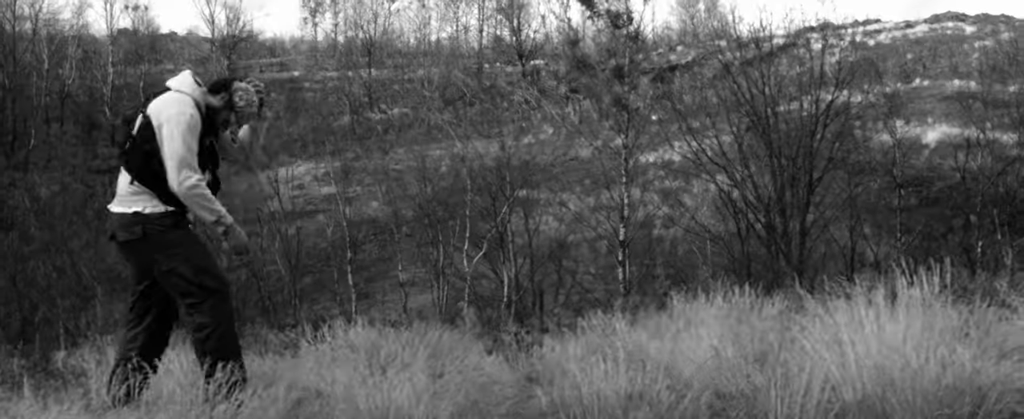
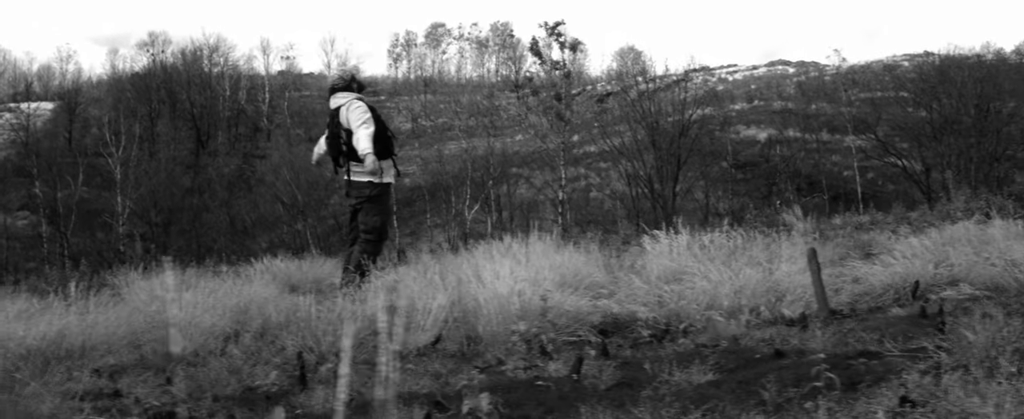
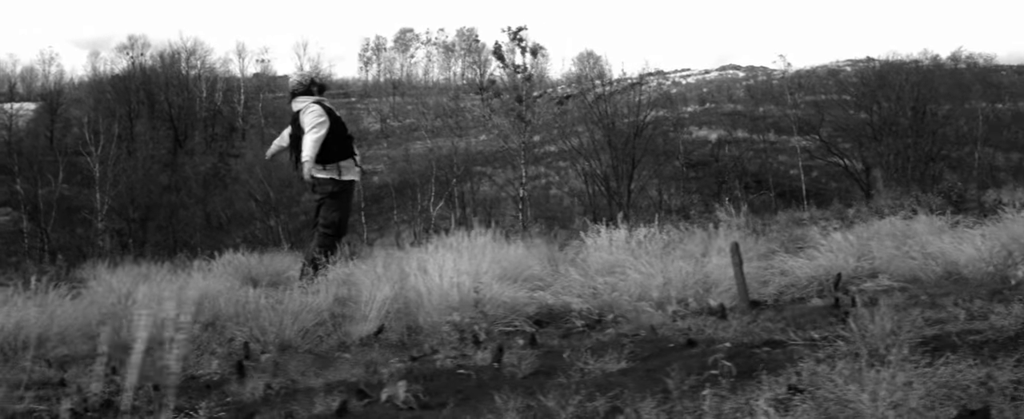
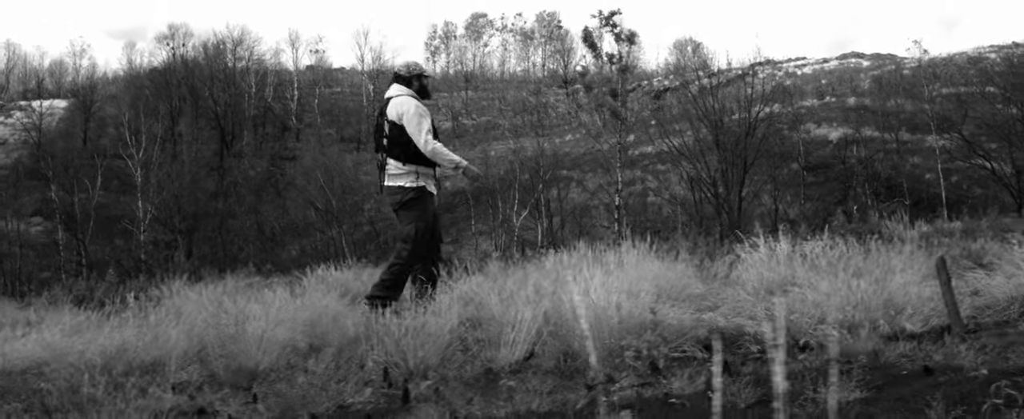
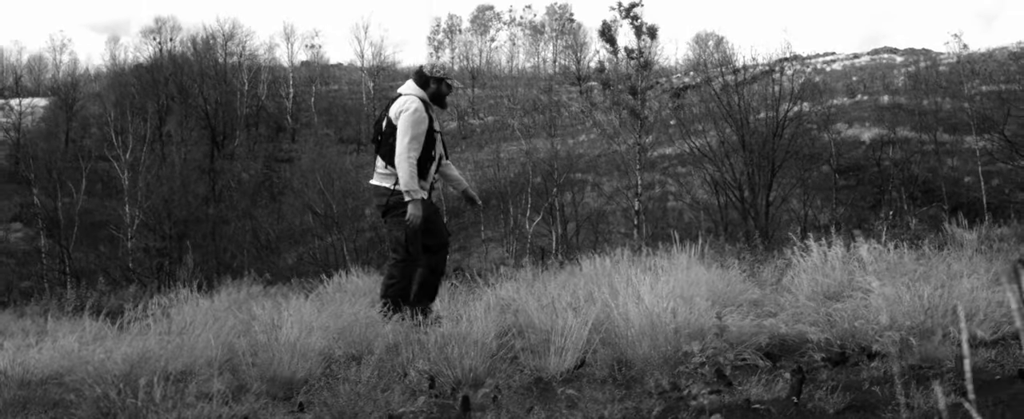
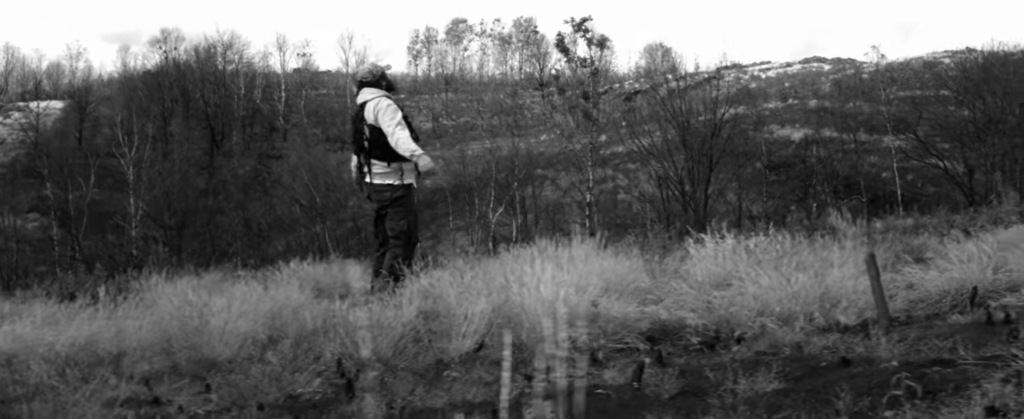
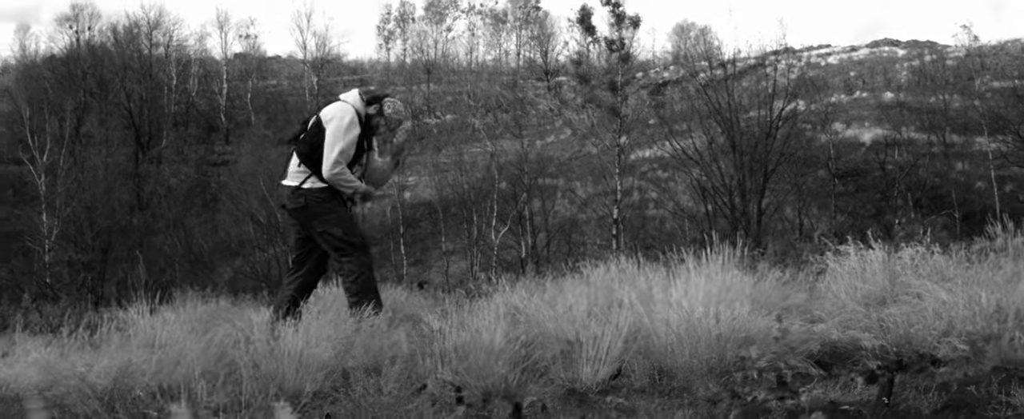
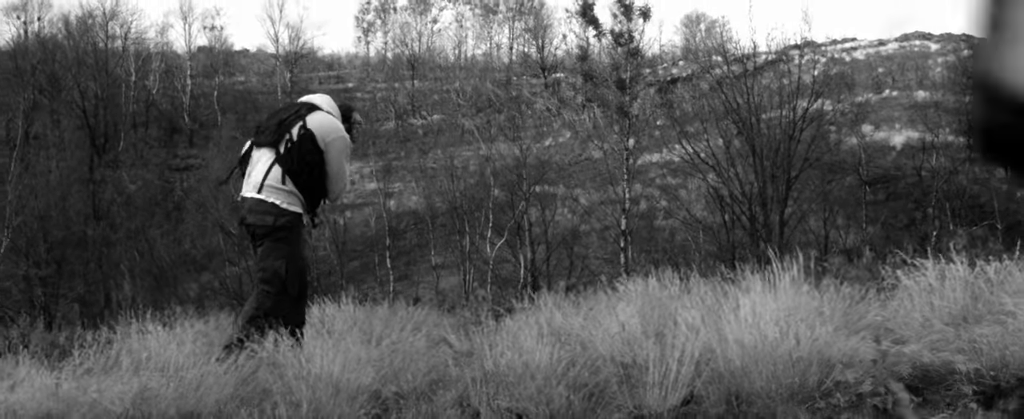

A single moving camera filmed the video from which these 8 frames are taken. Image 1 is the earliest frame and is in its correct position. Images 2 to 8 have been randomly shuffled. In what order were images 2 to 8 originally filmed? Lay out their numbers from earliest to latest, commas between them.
8, 7, 5, 4, 6, 2, 3
